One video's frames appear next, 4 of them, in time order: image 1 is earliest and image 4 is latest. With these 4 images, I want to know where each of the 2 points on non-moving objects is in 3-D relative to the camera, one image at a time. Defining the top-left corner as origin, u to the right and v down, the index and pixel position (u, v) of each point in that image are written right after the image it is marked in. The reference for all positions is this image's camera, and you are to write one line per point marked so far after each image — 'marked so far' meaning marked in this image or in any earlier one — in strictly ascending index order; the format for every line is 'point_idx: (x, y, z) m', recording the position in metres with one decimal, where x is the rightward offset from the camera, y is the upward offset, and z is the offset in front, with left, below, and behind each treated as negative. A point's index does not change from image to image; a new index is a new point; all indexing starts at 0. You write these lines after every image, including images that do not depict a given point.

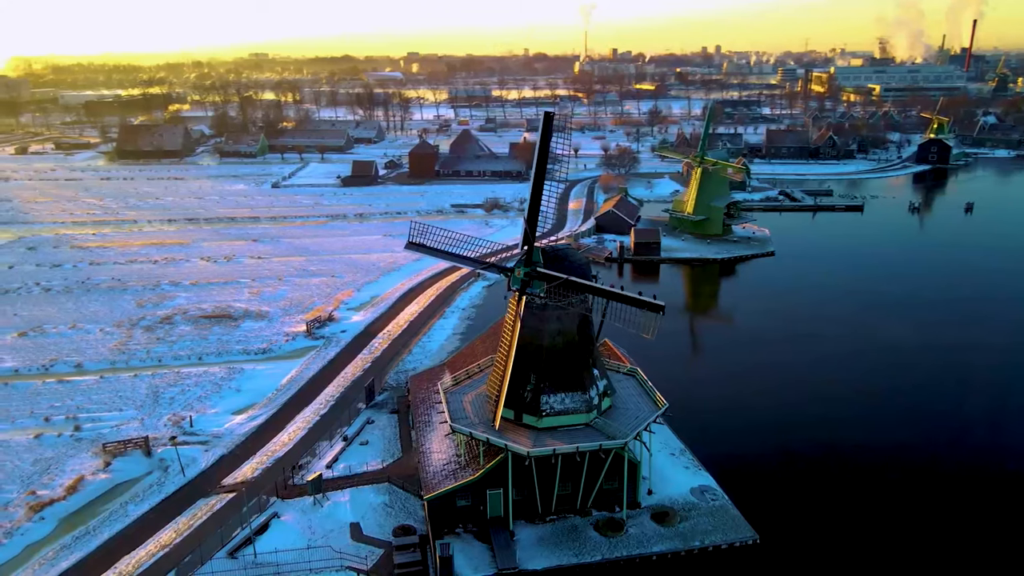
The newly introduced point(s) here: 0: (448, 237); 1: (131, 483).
0: (-0.8, +0.6, +9.3) m
1: (-6.1, -3.1, +10.4) m
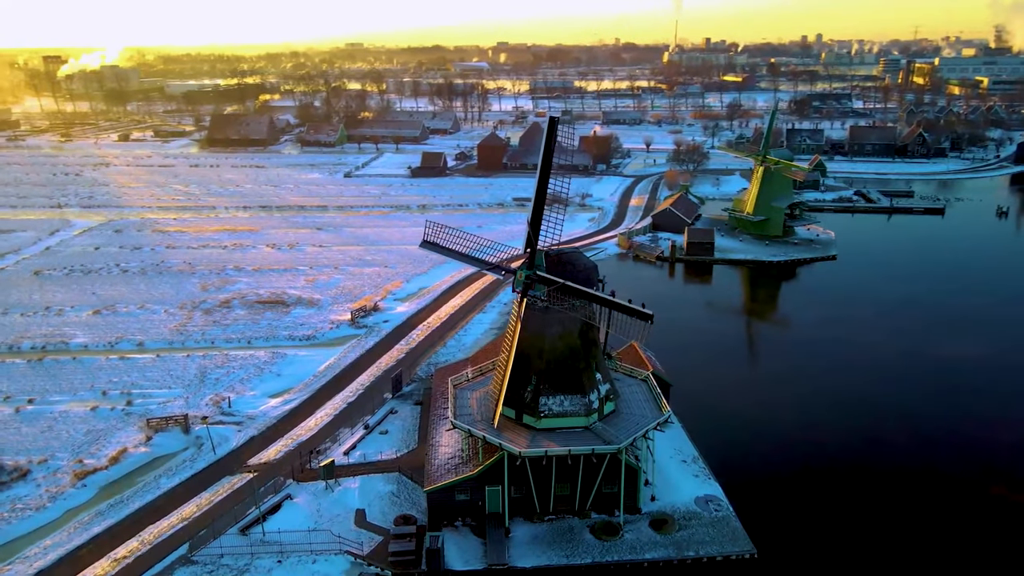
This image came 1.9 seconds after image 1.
0: (-0.6, +0.6, +9.4) m
1: (-5.8, -2.9, +11.1) m
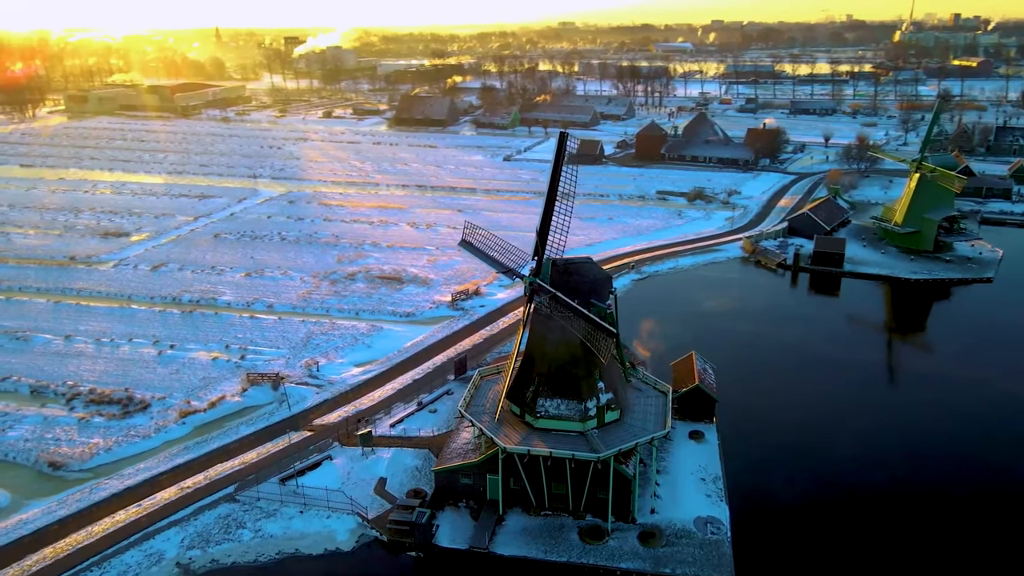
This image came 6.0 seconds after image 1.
0: (-0.1, +0.7, +9.8) m
1: (-5.0, -2.4, +12.7) m
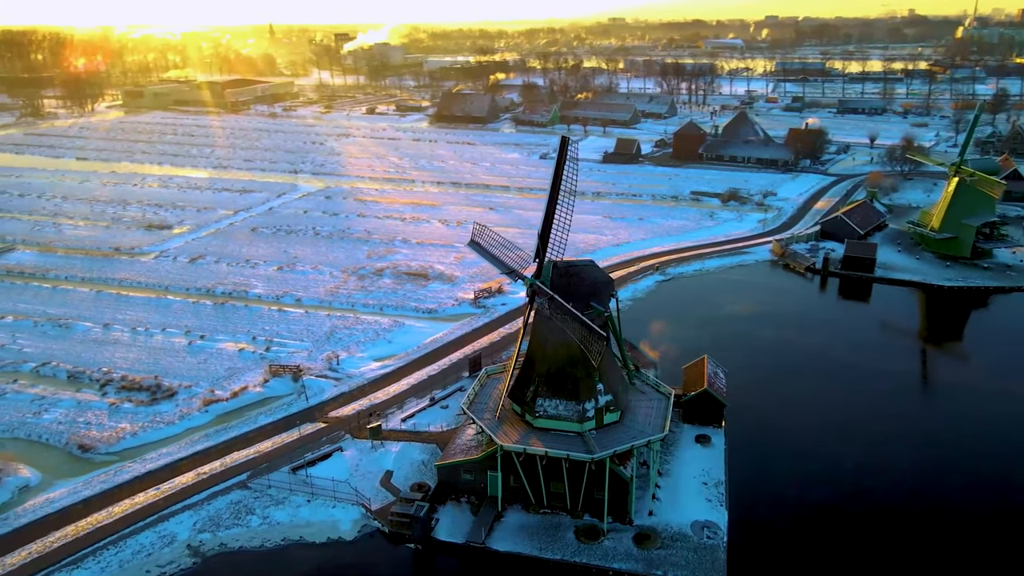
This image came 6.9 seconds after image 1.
0: (+0.1, +0.7, +10.0) m
1: (-4.8, -2.2, +13.2) m
